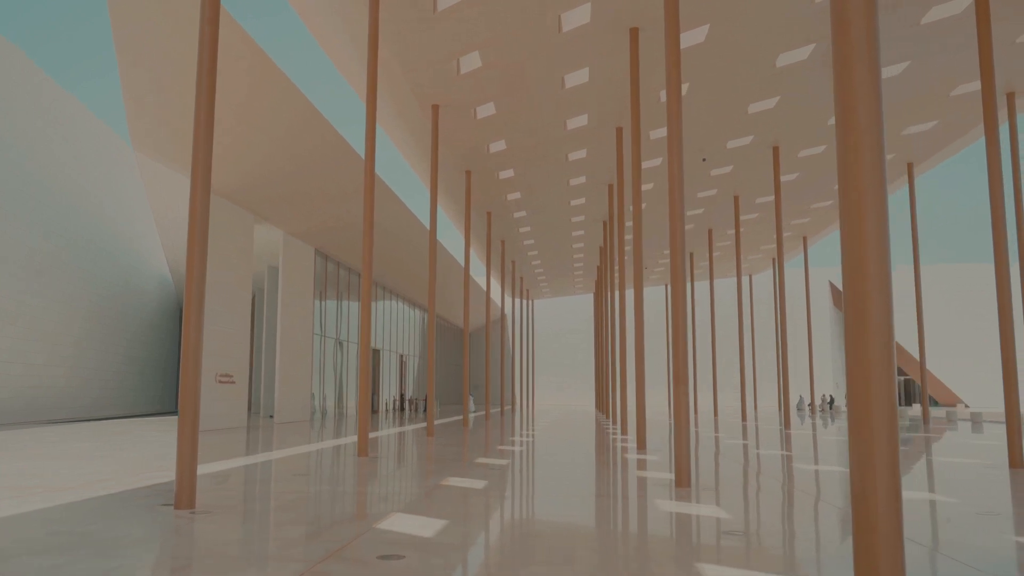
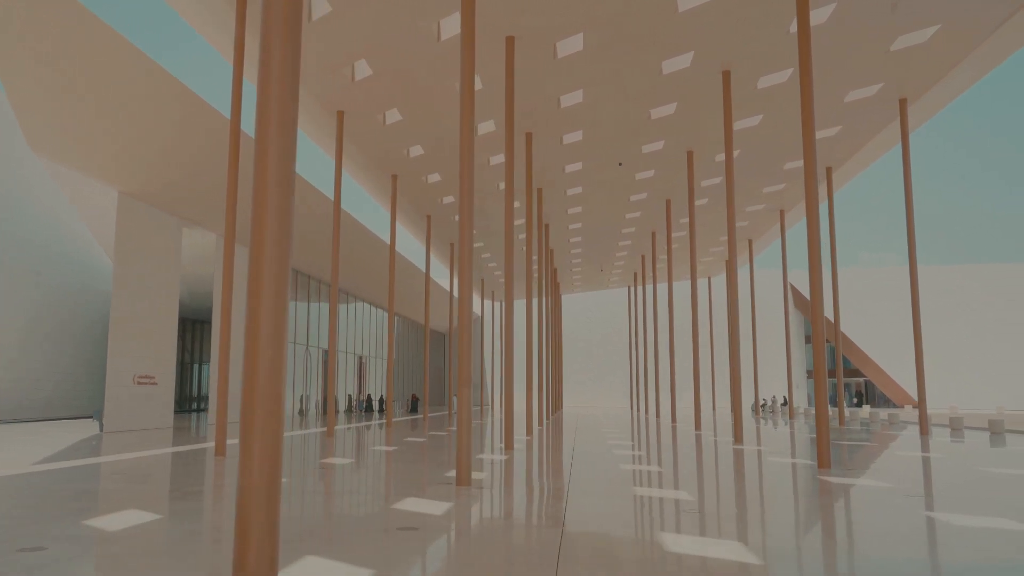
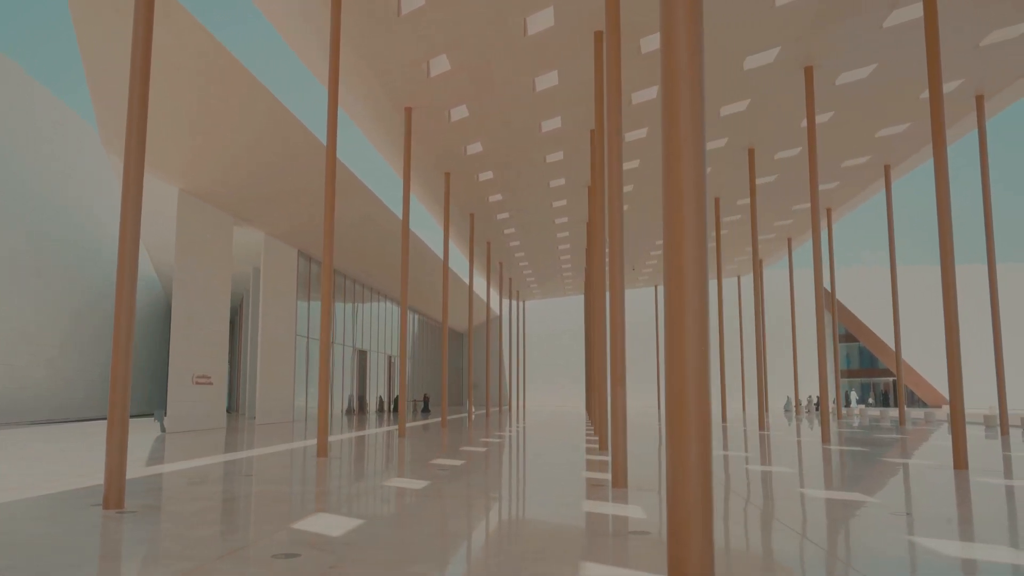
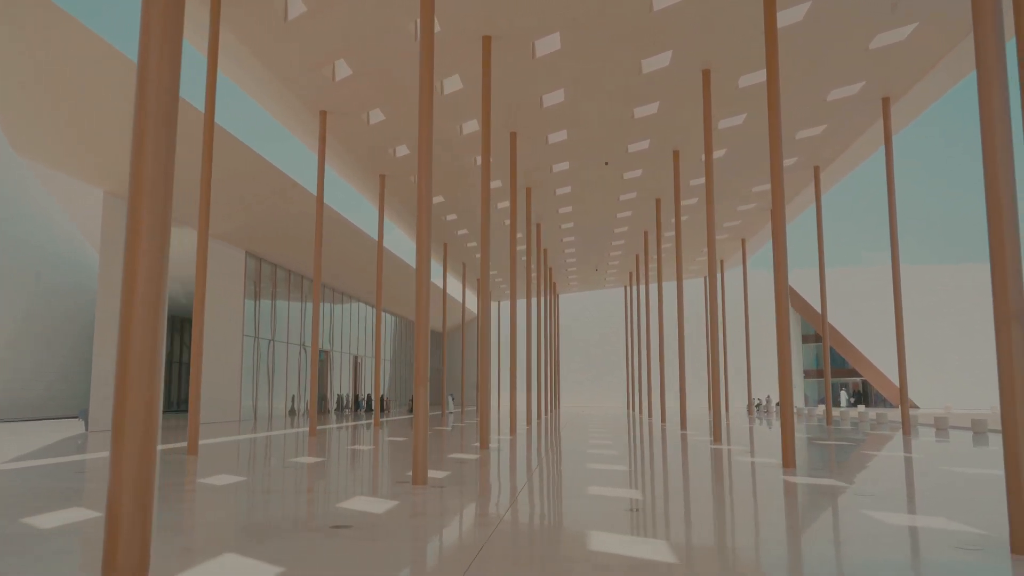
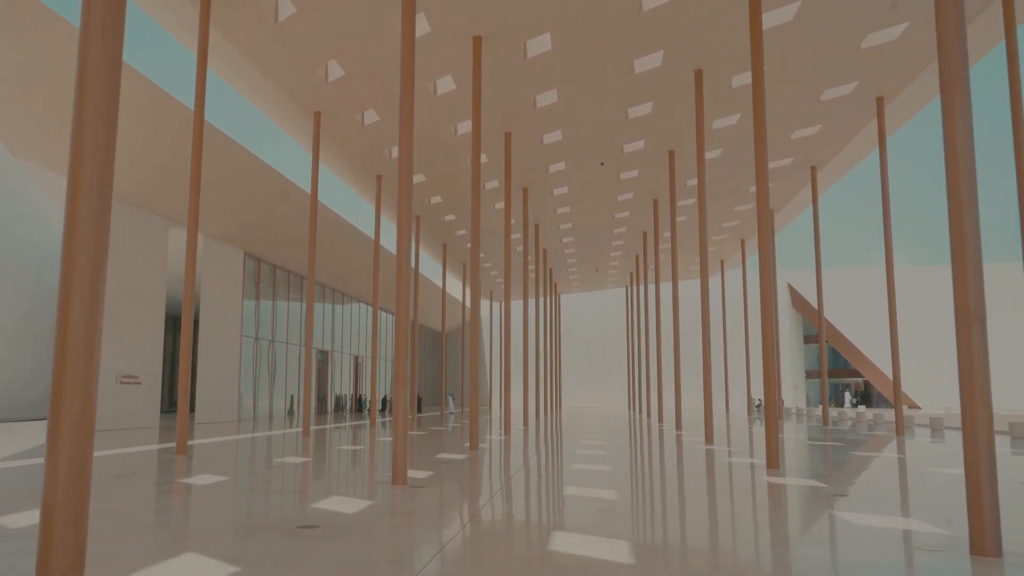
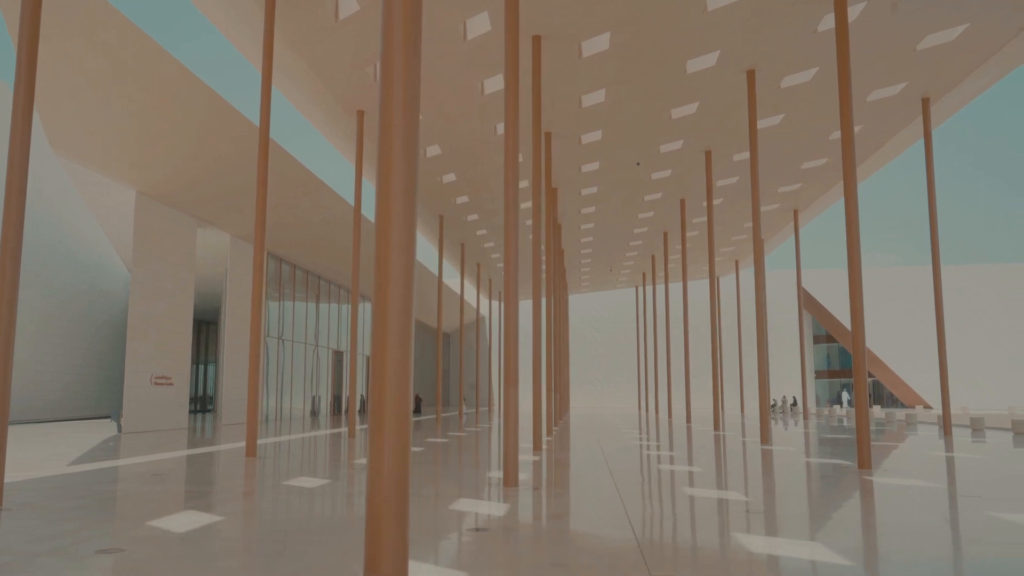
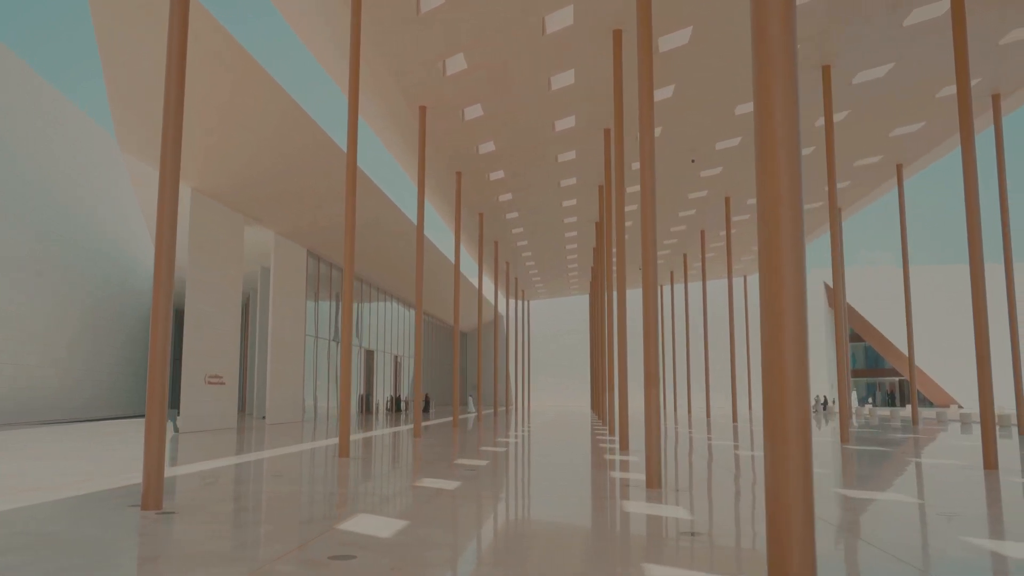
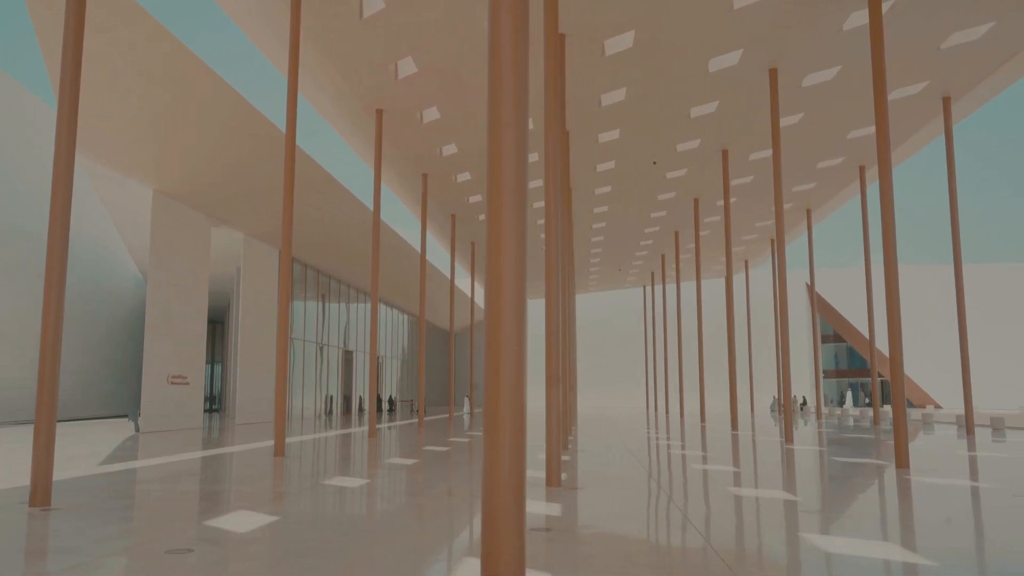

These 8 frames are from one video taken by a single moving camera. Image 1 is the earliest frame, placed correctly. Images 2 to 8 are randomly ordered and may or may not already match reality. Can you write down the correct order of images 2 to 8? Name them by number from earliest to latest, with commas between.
7, 3, 8, 6, 2, 4, 5
